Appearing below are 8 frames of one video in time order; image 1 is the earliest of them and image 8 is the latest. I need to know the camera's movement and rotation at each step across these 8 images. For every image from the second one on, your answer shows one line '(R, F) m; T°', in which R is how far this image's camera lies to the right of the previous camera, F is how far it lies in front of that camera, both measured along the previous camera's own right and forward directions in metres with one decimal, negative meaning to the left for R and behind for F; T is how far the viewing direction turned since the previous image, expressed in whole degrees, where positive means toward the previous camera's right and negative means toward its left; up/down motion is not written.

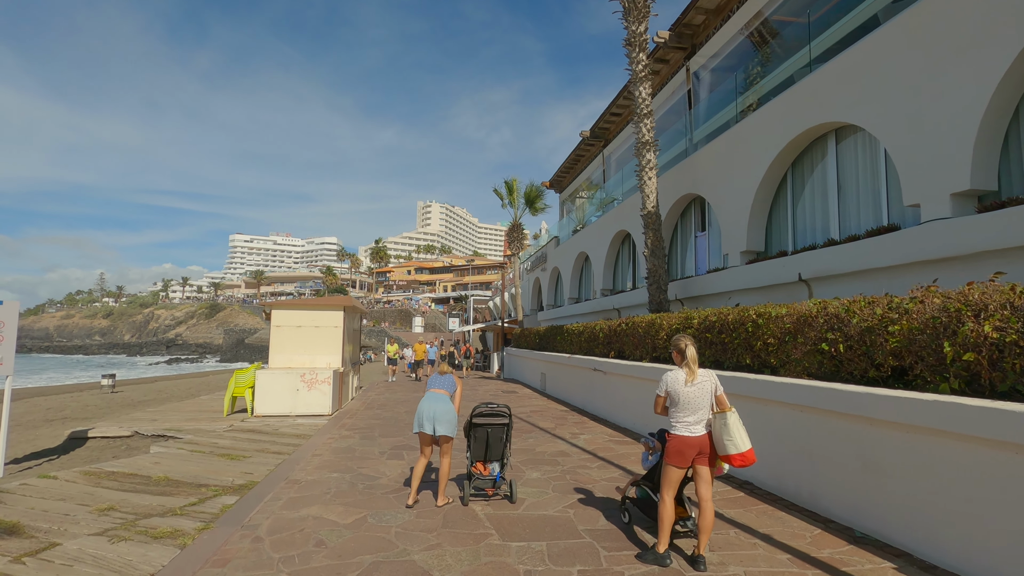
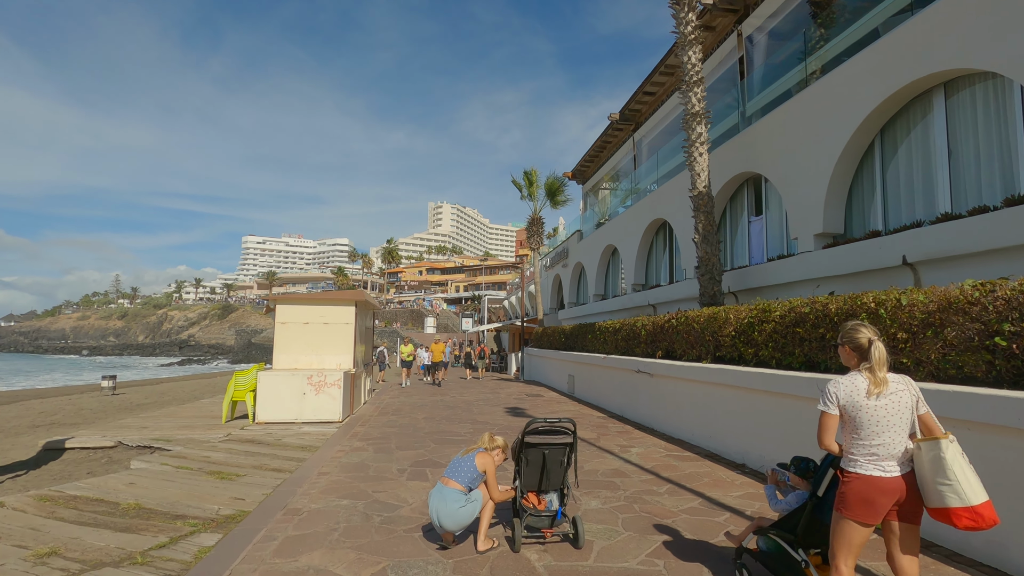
(-0.4, +1.3) m; -1°
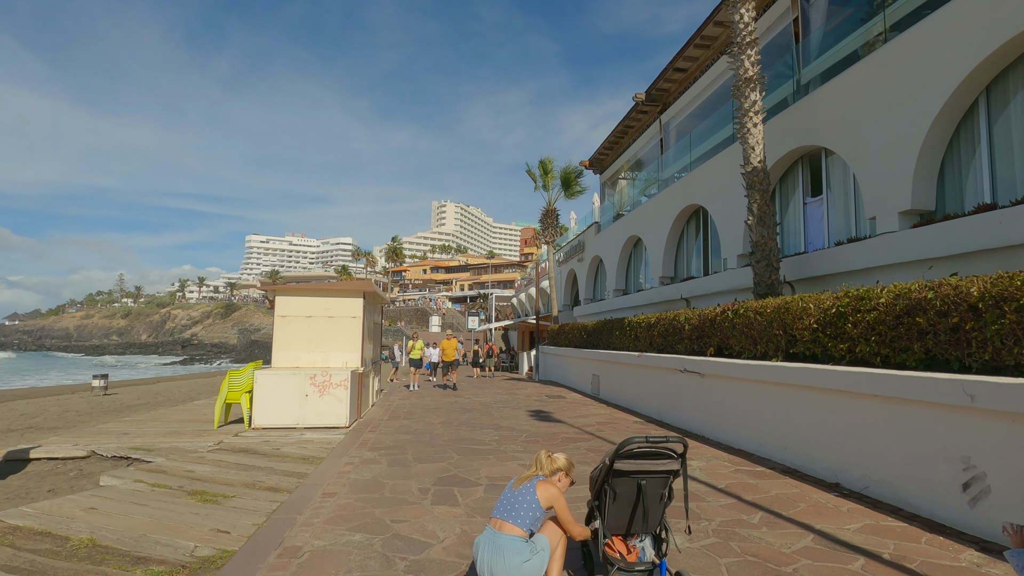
(-0.4, +1.1) m; 0°
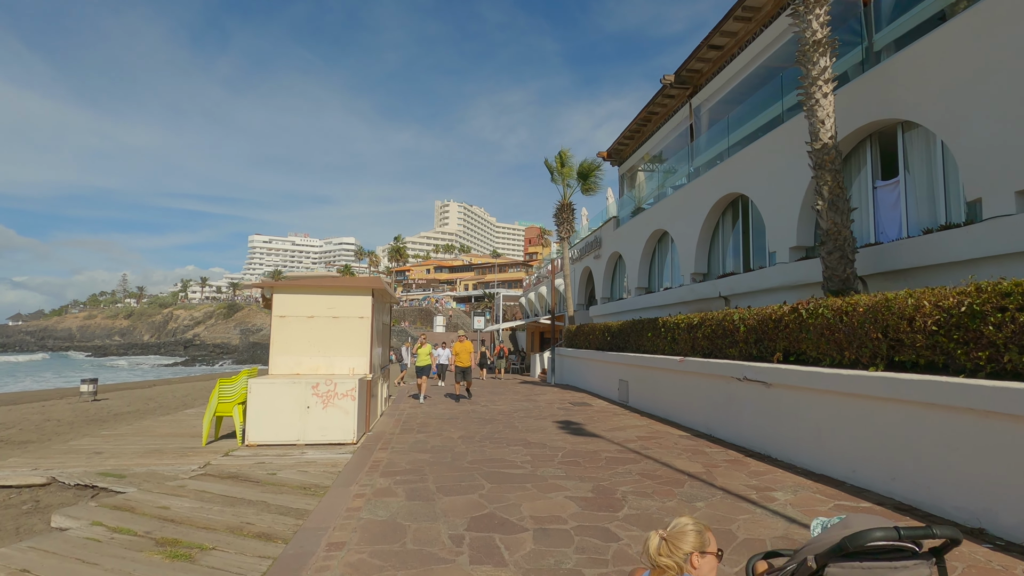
(-0.4, +1.2) m; 0°
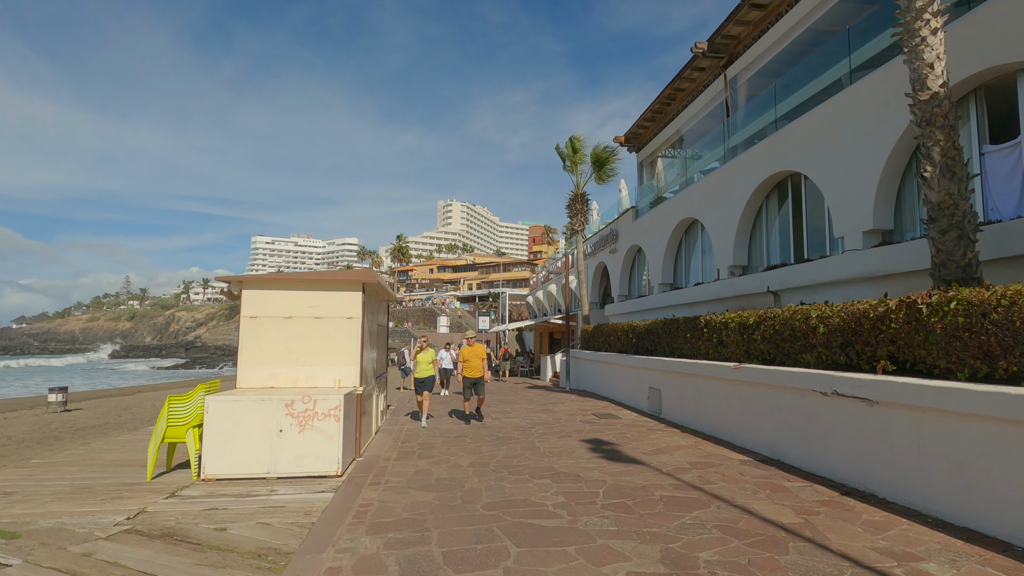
(-0.2, +1.6) m; 0°
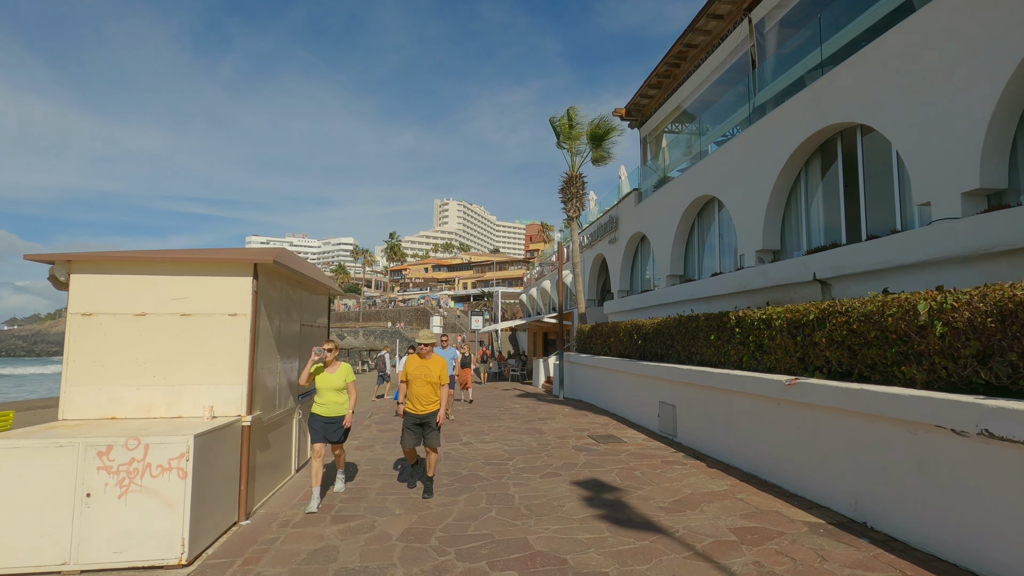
(+0.4, +2.3) m; 0°
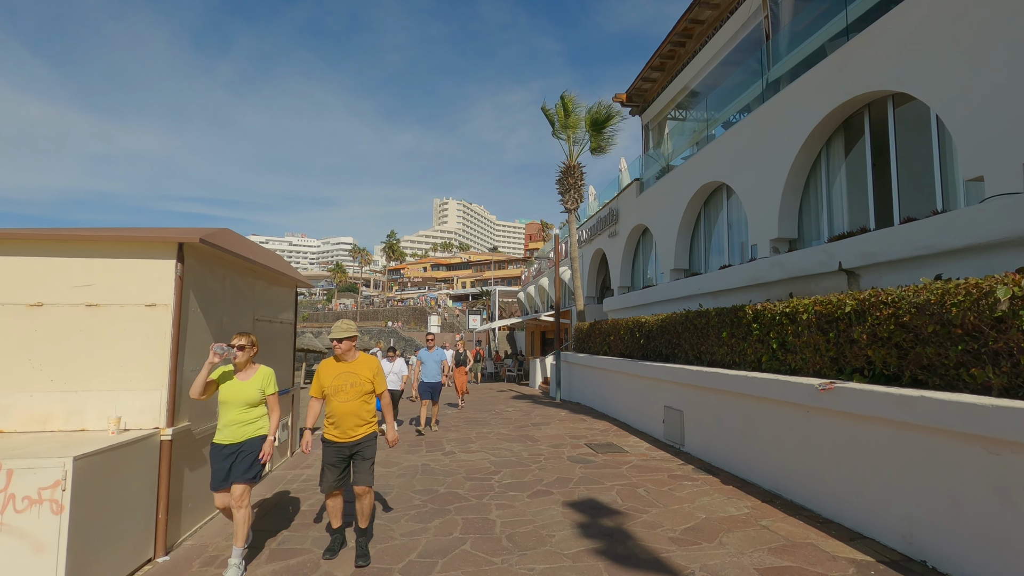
(+0.2, +0.9) m; 0°
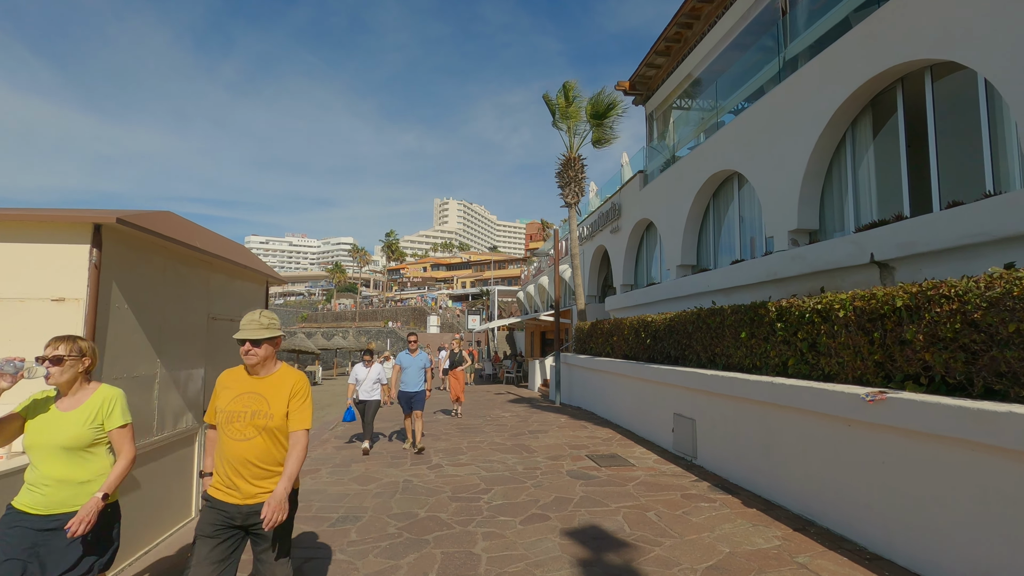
(+0.1, +0.8) m; 0°
